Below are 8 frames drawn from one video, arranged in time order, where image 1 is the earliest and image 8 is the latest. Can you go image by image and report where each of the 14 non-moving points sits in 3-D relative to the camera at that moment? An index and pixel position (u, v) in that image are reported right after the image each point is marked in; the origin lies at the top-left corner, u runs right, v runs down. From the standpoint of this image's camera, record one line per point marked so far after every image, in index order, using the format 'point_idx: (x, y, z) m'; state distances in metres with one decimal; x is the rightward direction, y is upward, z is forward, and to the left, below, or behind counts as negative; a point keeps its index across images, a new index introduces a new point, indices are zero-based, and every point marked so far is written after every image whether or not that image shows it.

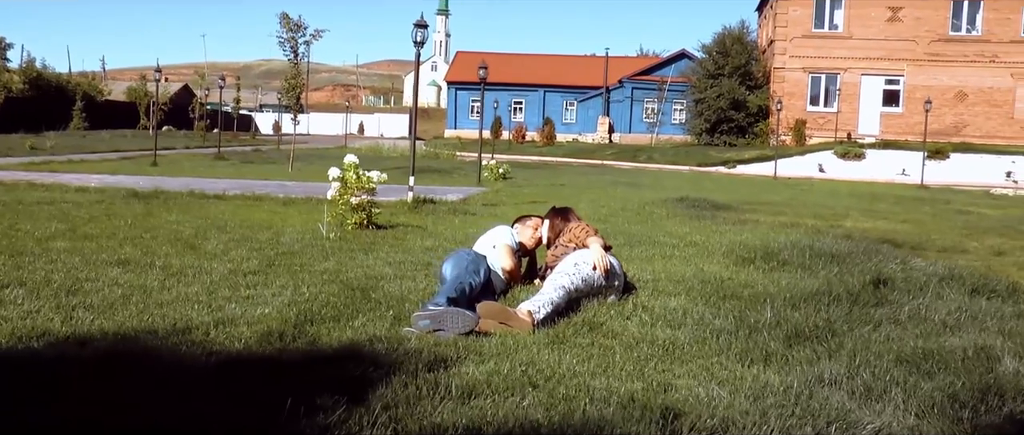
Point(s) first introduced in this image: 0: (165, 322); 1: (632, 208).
0: (-2.0, -0.6, +5.5) m
1: (+2.1, +0.1, +16.0) m
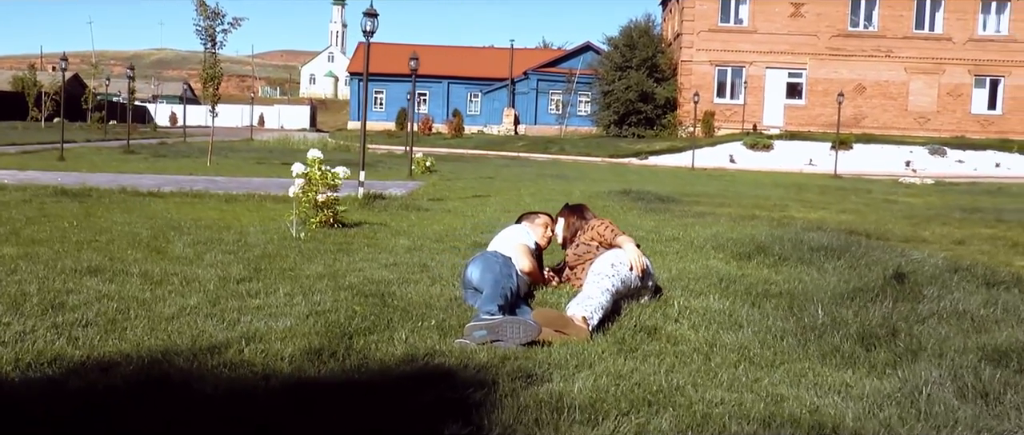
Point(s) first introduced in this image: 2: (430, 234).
0: (-1.7, -0.6, +4.9) m
1: (+1.2, +0.3, +15.8) m
2: (-0.9, -0.2, +10.4) m
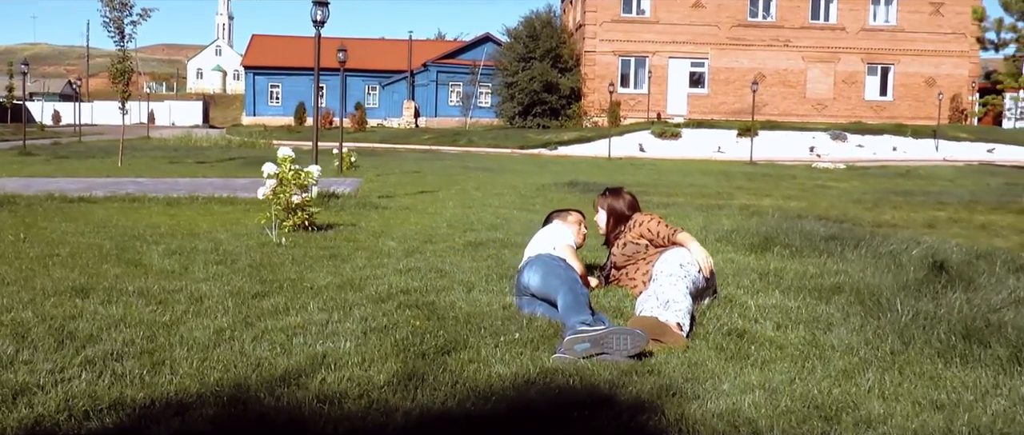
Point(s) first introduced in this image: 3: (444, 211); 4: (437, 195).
0: (-1.2, -0.7, +4.3) m
1: (+0.3, +0.4, +15.4) m
2: (-1.0, -0.2, +9.8) m
3: (-0.9, +0.1, +12.6) m
4: (-1.2, +0.4, +15.1) m
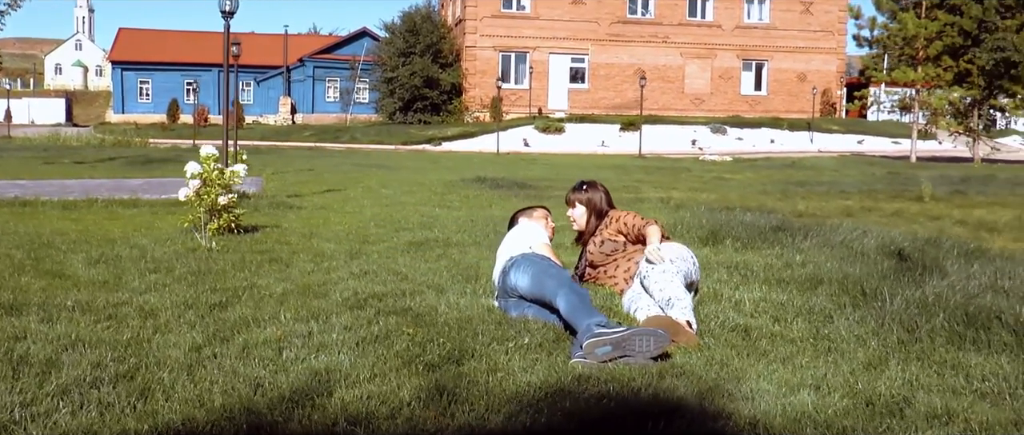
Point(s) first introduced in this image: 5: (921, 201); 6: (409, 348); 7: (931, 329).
0: (-1.1, -0.7, +3.8) m
1: (-1.1, +0.4, +15.0) m
2: (-1.7, -0.2, +9.3) m
3: (-1.9, +0.1, +12.1) m
4: (-2.5, +0.4, +14.5) m
5: (+5.9, +0.2, +13.8) m
6: (-0.5, -0.6, +4.5) m
7: (+2.1, -0.6, +4.8) m
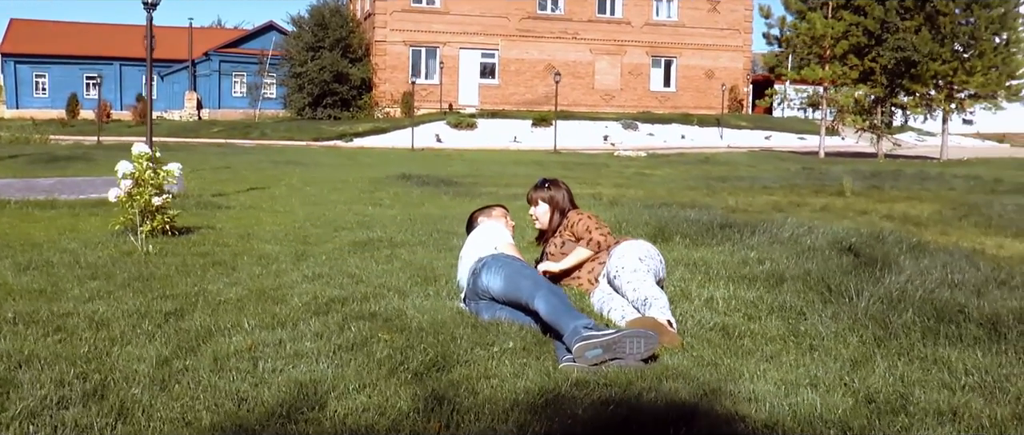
0: (-1.1, -0.7, +3.6) m
1: (-2.2, +0.4, +14.8) m
2: (-2.2, -0.2, +9.0) m
3: (-2.7, +0.1, +11.8) m
4: (-3.6, +0.4, +14.1) m
5: (+4.9, +0.3, +14.2) m
6: (-0.6, -0.6, +4.3) m
7: (+2.0, -0.6, +4.9) m
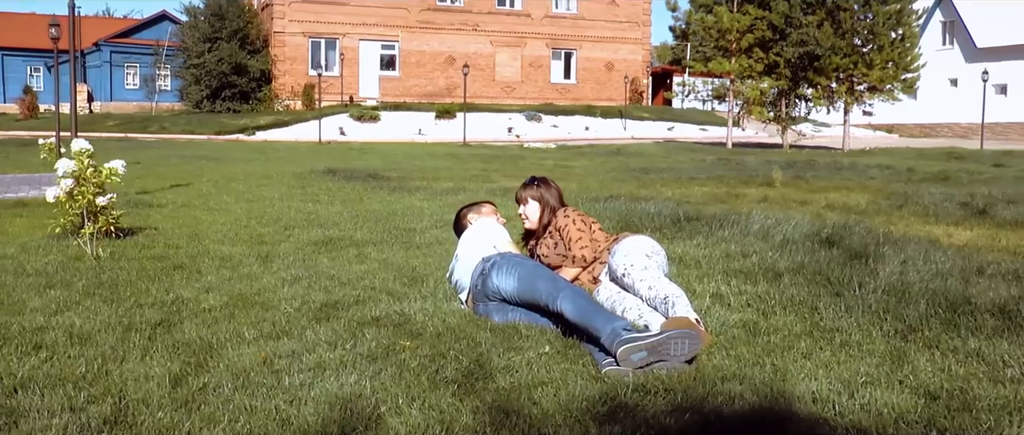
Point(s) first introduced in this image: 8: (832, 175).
0: (-0.8, -0.7, +3.3) m
1: (-3.1, +0.5, +14.2) m
2: (-2.5, -0.2, +8.5) m
3: (-3.3, +0.1, +11.2) m
4: (-4.5, +0.4, +13.4) m
5: (+4.0, +0.4, +14.5) m
6: (-0.4, -0.6, +4.1) m
7: (+2.1, -0.5, +4.9) m
8: (+6.3, +0.8, +18.5) m
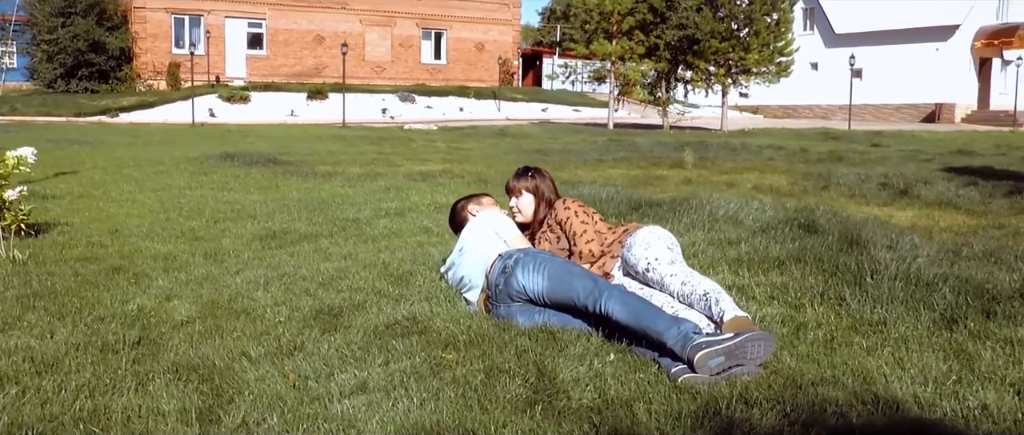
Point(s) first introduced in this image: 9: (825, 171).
0: (-0.4, -0.7, +2.8) m
1: (-4.3, +0.6, +13.2) m
2: (-2.9, -0.1, +7.7) m
3: (-4.1, +0.2, +10.2) m
4: (-5.5, +0.5, +12.3) m
5: (+2.7, +0.7, +14.5) m
6: (-0.1, -0.6, +3.6) m
7: (+2.2, -0.5, +4.7) m
8: (+4.4, +1.2, +18.8) m
9: (+4.9, +0.8, +14.9) m
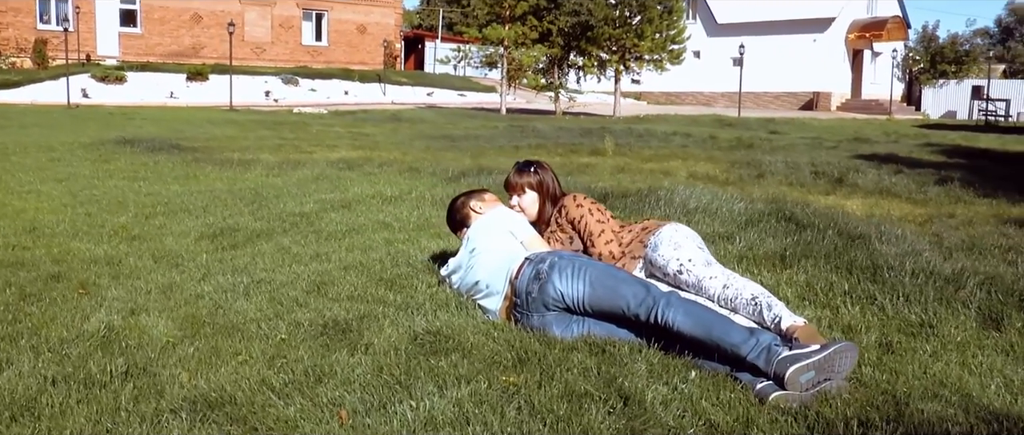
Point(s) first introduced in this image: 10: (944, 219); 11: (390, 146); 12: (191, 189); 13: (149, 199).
0: (0.0, -0.8, +2.3) m
1: (-5.2, +0.8, +12.2) m
2: (-3.1, -0.1, +6.8) m
3: (-4.6, +0.3, +9.2) m
4: (-6.3, +0.6, +11.0) m
5: (+1.6, +0.9, +14.3) m
6: (+0.2, -0.6, +3.1) m
7: (+2.4, -0.4, +4.6) m
8: (+2.7, +1.5, +18.8) m
9: (+3.7, +0.9, +14.9) m
10: (+3.9, 0.0, +8.6) m
11: (-2.4, +1.6, +19.3) m
12: (-3.1, +0.3, +9.3) m
13: (-3.3, +0.2, +8.5) m
